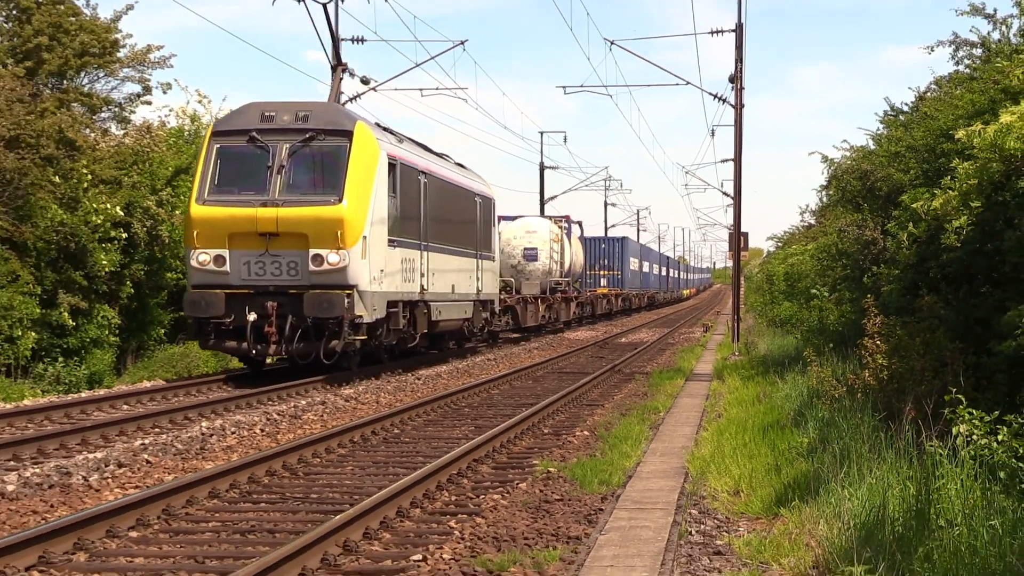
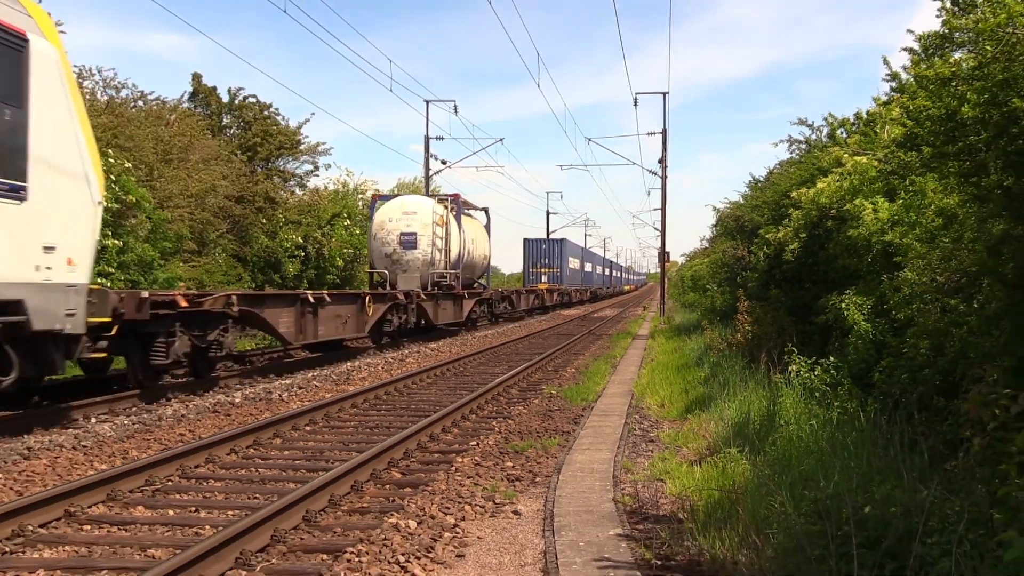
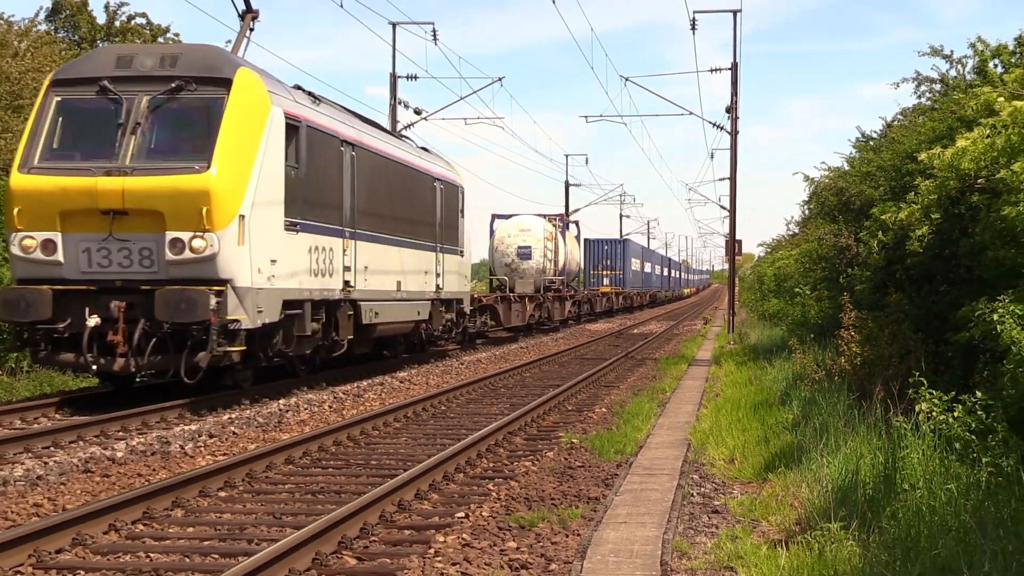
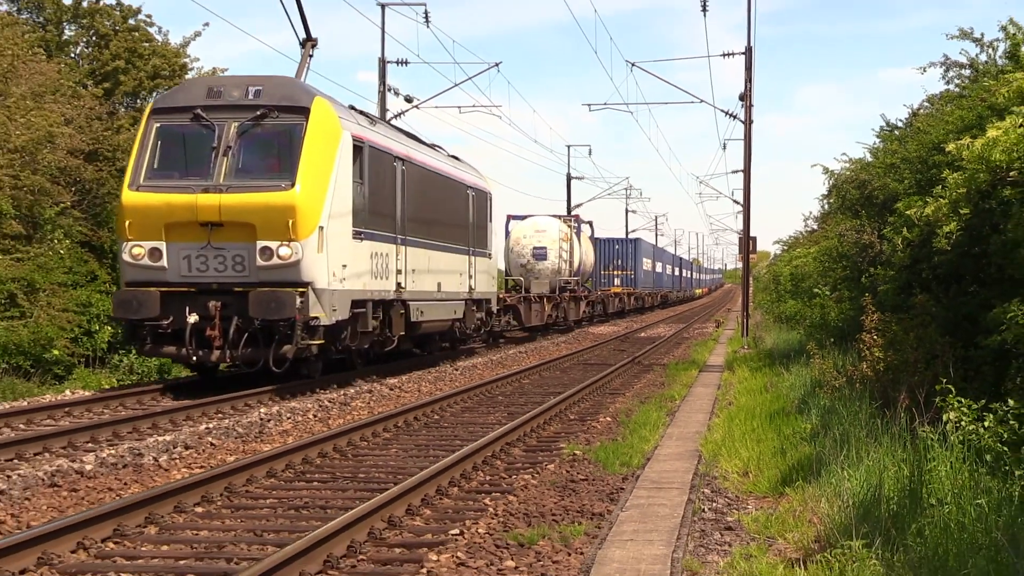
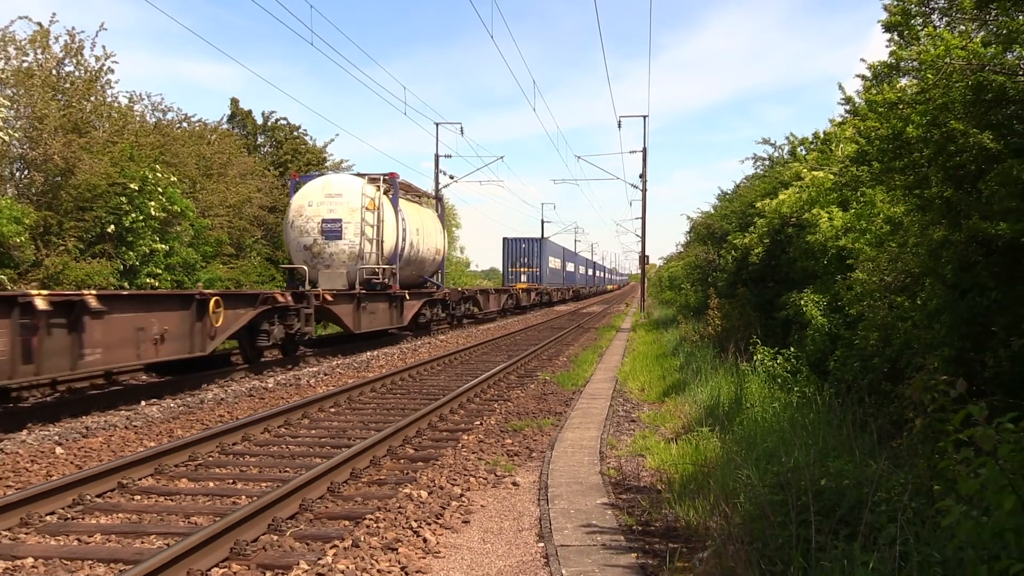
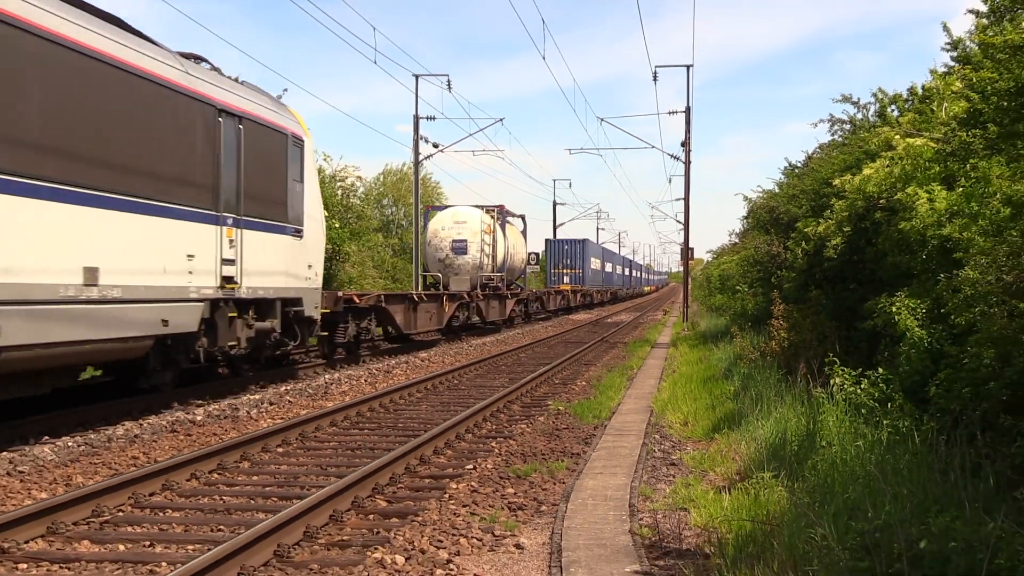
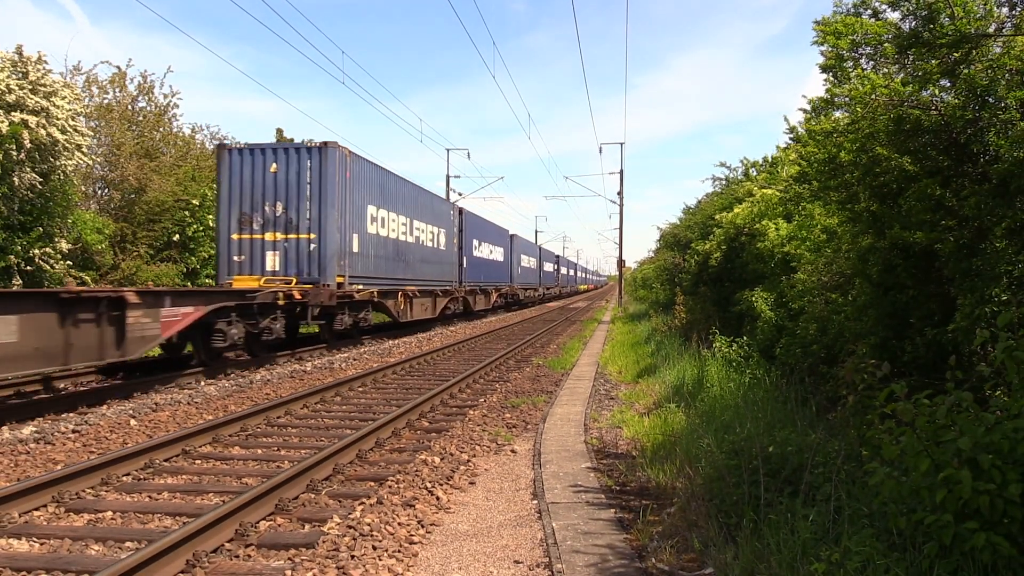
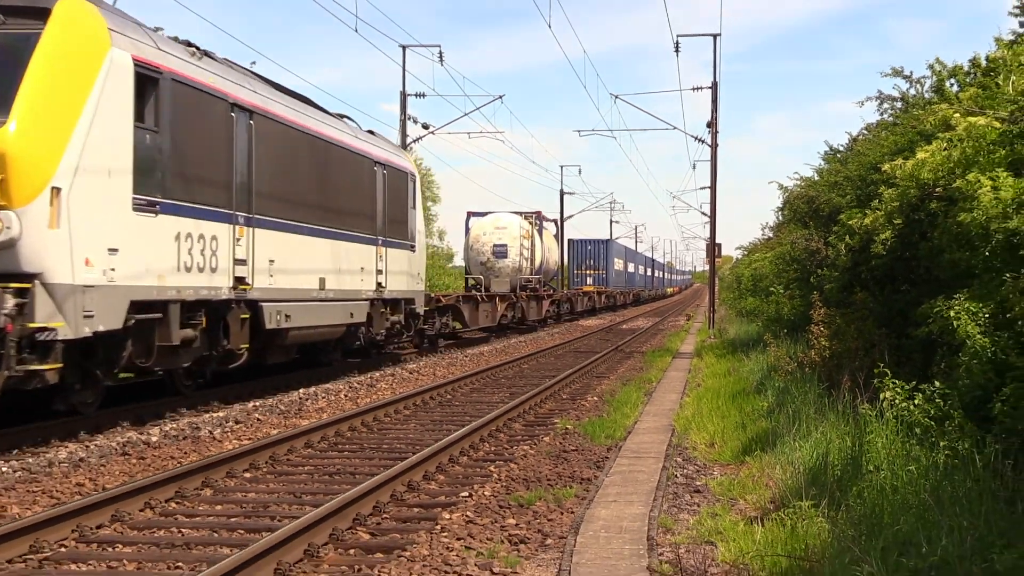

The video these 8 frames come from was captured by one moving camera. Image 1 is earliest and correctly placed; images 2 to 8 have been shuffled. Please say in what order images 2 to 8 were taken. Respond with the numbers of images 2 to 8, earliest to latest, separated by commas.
4, 3, 8, 6, 2, 5, 7
